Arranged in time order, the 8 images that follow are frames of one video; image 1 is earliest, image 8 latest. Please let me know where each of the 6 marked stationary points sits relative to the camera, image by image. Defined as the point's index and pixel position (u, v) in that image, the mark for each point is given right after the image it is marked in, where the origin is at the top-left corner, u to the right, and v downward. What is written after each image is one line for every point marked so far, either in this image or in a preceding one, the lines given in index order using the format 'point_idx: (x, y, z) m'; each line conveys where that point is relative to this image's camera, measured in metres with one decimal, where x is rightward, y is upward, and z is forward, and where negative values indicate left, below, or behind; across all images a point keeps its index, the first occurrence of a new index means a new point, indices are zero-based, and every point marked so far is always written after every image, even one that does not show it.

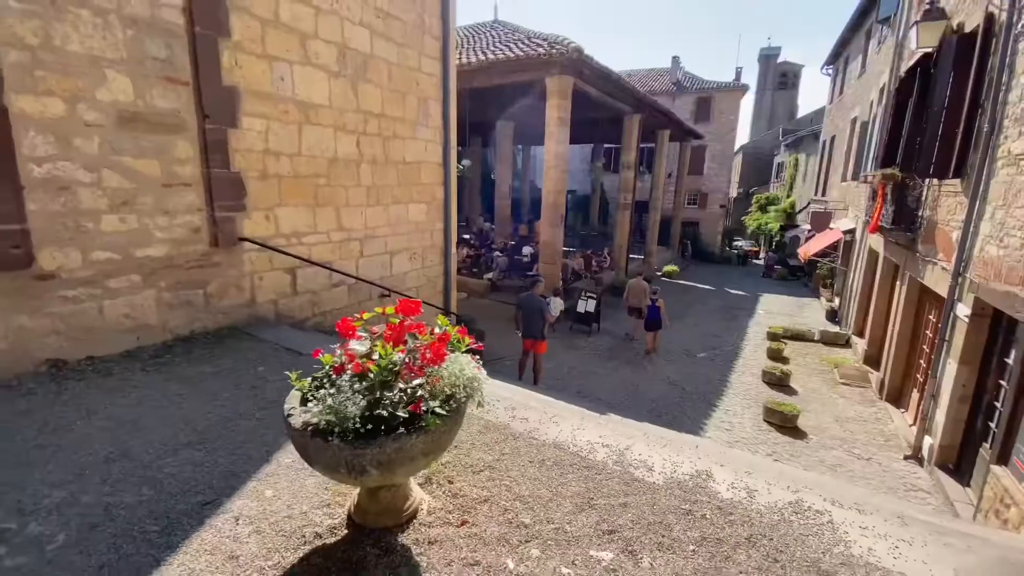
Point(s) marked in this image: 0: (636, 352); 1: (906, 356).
0: (+2.3, -1.2, +9.0) m
1: (+5.7, -1.0, +7.1) m
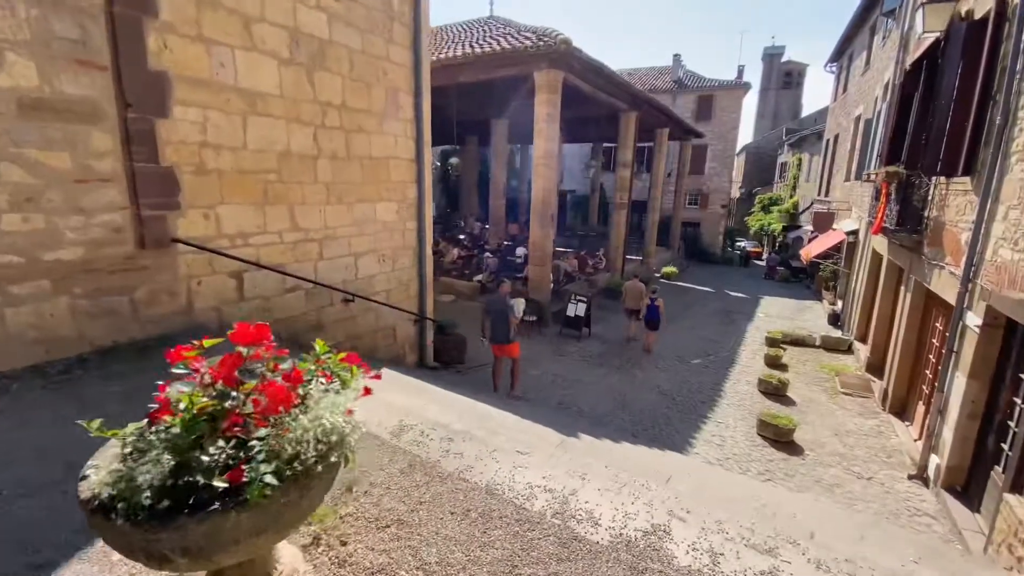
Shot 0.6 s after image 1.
0: (+2.0, -1.2, +8.6) m
1: (+5.5, -1.1, +6.7) m
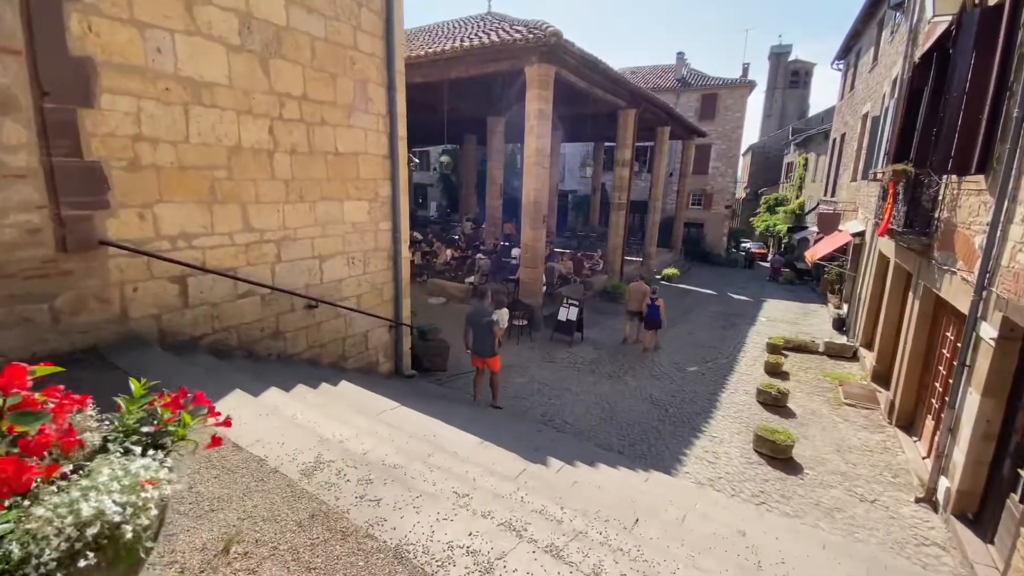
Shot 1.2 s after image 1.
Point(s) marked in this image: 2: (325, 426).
0: (+1.8, -1.3, +8.3) m
1: (+5.2, -1.1, +6.3) m
2: (-1.0, -0.8, +2.7) m
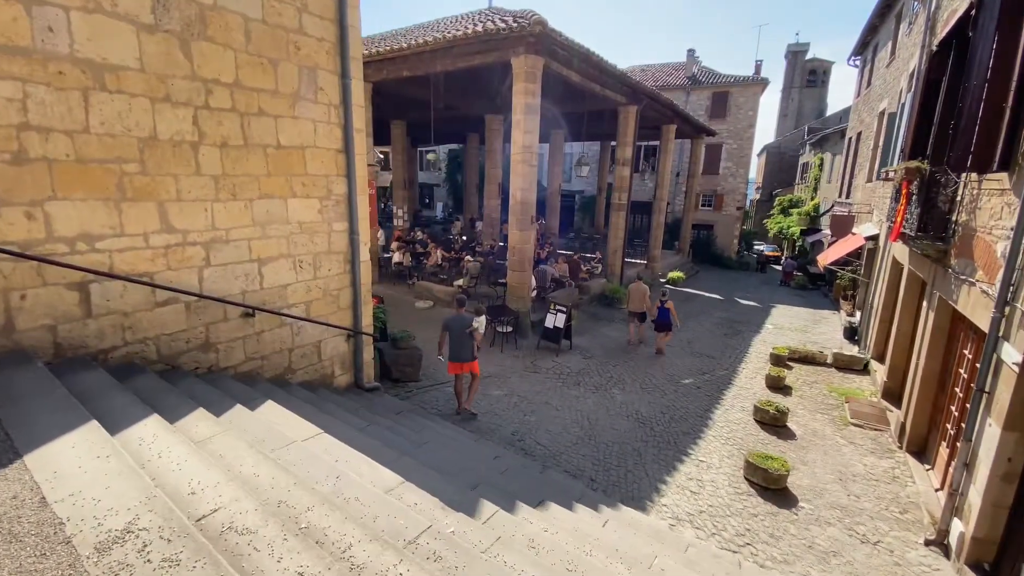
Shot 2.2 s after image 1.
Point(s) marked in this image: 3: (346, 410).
0: (+1.5, -1.4, +7.7) m
1: (+4.9, -1.3, +5.7) m
2: (-1.5, -0.8, +2.2) m
3: (-1.5, -1.1, +4.5) m
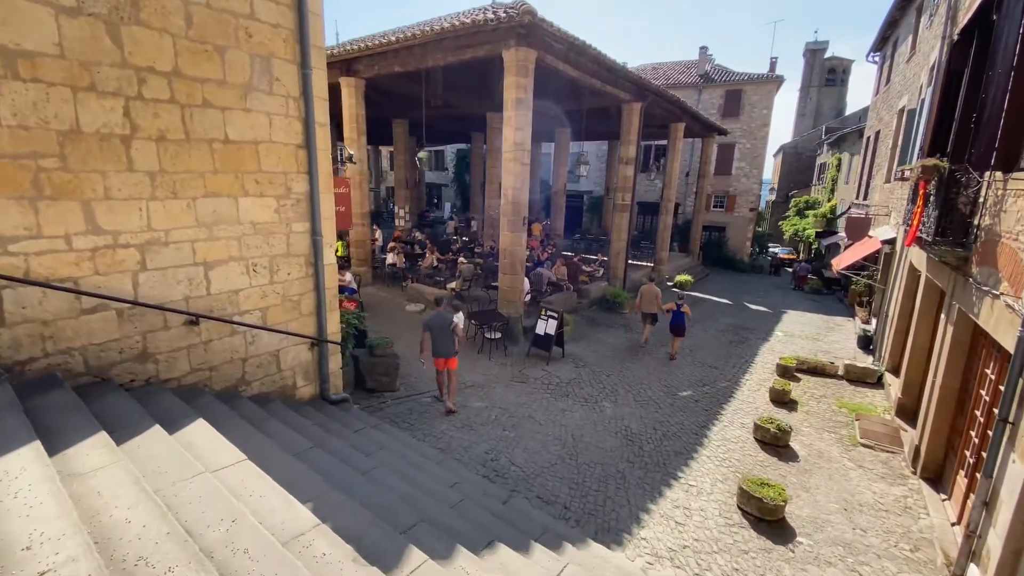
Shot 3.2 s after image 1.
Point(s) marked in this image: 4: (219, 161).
0: (+1.3, -1.5, +7.3) m
1: (+4.6, -1.4, +5.1) m
2: (-1.8, -0.9, +1.9) m
3: (-1.8, -1.2, +4.1) m
4: (-2.4, +1.1, +4.1) m
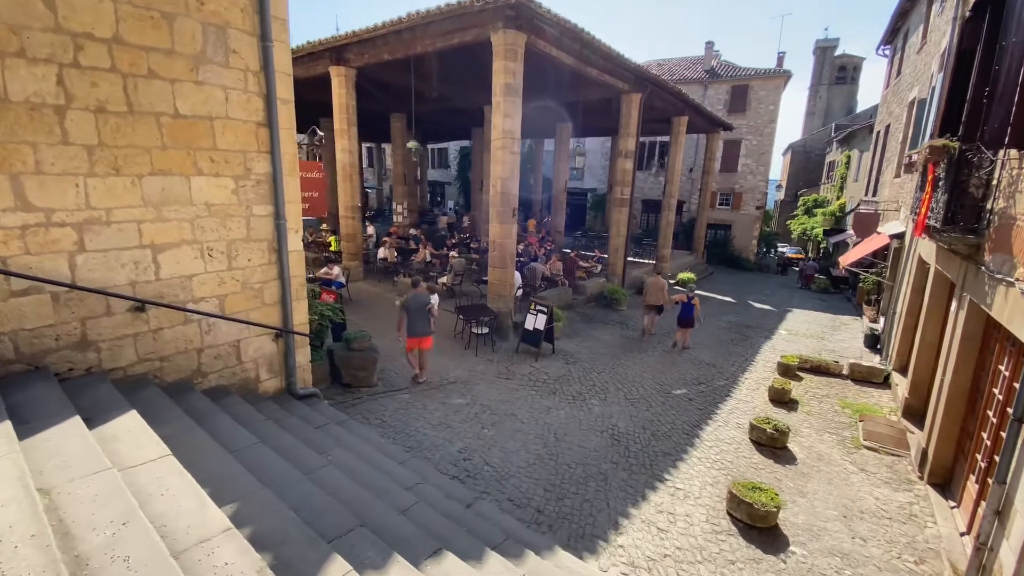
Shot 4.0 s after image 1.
0: (+1.1, -1.4, +7.0) m
1: (+4.4, -1.3, +4.8) m
2: (-2.1, -0.8, +1.6) m
3: (-2.1, -1.0, +3.9) m
4: (-2.7, +1.2, +3.8) m
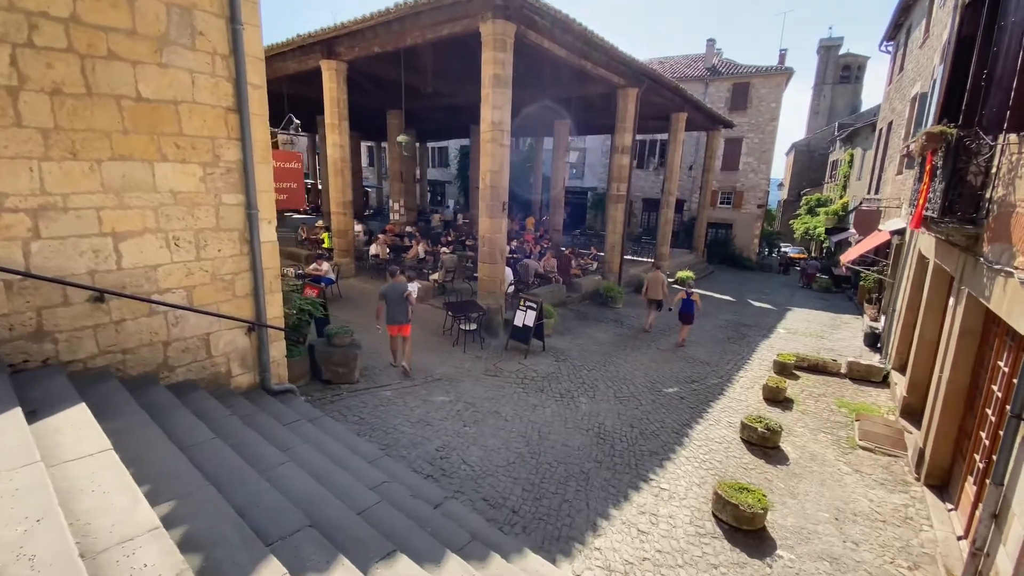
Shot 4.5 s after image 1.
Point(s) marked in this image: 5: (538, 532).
0: (+0.9, -1.3, +6.8) m
1: (+4.2, -1.2, +4.6) m
2: (-2.3, -0.7, +1.5) m
3: (-2.3, -1.0, +3.7) m
4: (-2.9, +1.3, +3.7) m
5: (+0.2, -1.8, +3.6) m
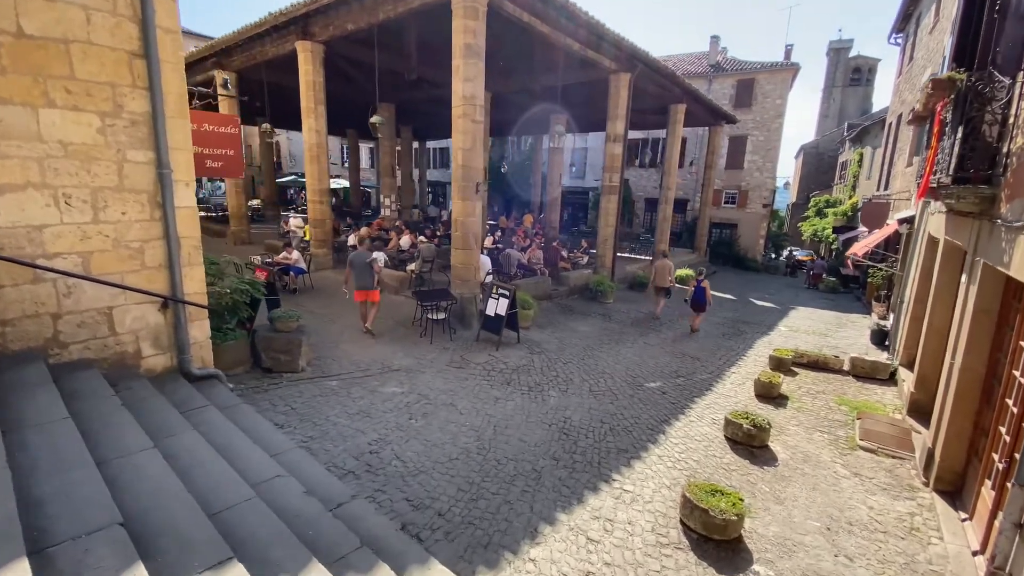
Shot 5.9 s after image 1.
0: (+0.5, -1.1, +6.2) m
1: (+3.7, -1.0, +3.9) m
2: (-2.8, -0.4, +1.0) m
3: (-2.8, -0.7, +3.2) m
4: (-3.3, +1.5, +3.2) m
5: (-0.3, -1.5, +3.0) m
